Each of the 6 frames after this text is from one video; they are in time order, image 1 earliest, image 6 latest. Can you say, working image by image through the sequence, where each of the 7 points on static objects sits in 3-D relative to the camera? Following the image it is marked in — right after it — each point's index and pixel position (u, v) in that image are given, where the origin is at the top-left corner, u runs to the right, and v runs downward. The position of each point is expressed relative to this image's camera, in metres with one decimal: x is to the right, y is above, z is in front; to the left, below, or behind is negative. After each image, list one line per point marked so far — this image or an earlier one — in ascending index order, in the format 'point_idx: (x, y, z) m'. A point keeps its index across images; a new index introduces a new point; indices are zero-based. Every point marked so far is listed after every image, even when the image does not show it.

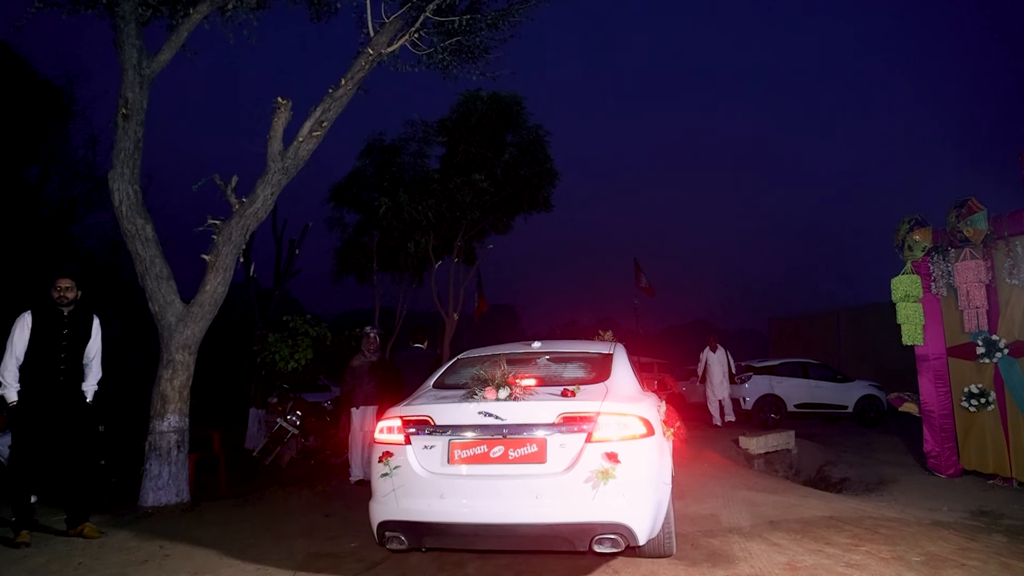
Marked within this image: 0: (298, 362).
0: (-2.7, -0.9, +9.4) m
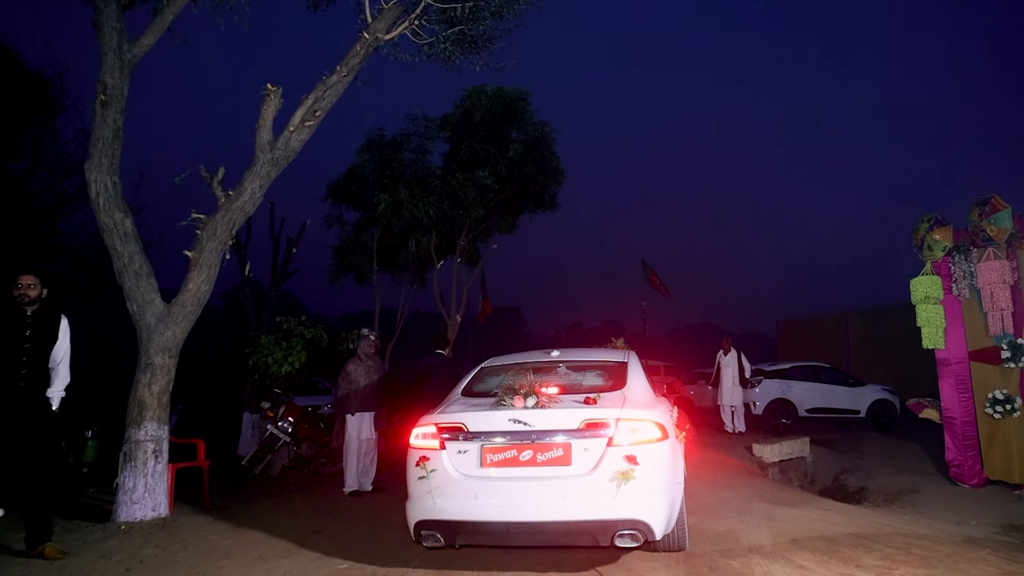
0: (-2.7, -0.9, +9.0) m
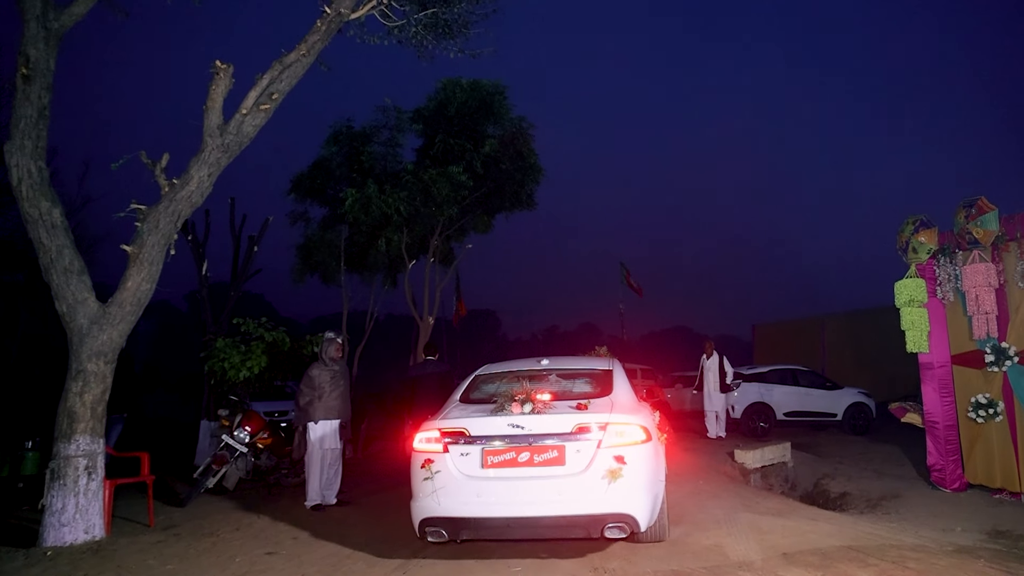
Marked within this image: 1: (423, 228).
0: (-3.0, -0.9, +8.5) m
1: (-1.6, +1.1, +12.6) m
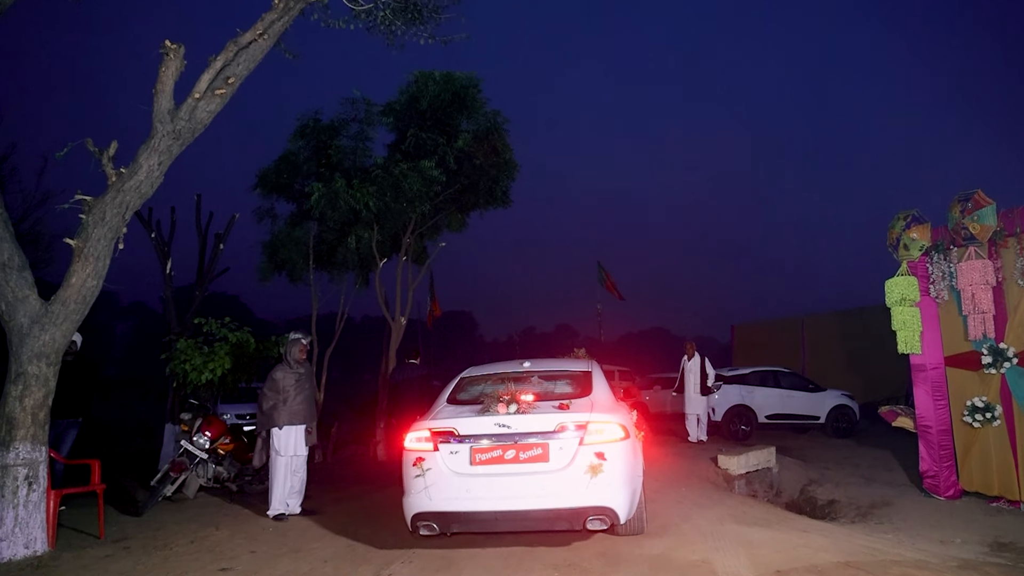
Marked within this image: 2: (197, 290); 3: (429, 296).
0: (-3.2, -0.9, +8.1) m
1: (-2.0, +1.1, +12.2) m
2: (-4.8, 0.0, +11.4) m
3: (-1.8, -0.2, +16.7) m
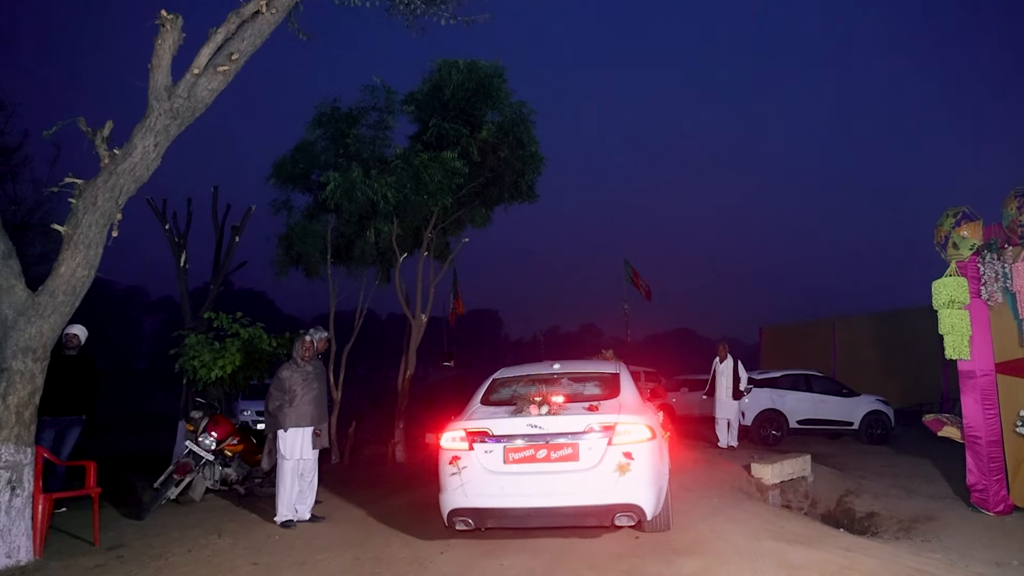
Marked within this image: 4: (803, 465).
0: (-3.0, -0.8, +7.8) m
1: (-1.6, +1.2, +11.8) m
2: (-4.4, +0.1, +11.2) m
3: (-1.3, -0.1, +16.4) m
4: (+3.7, -2.3, +9.7) m
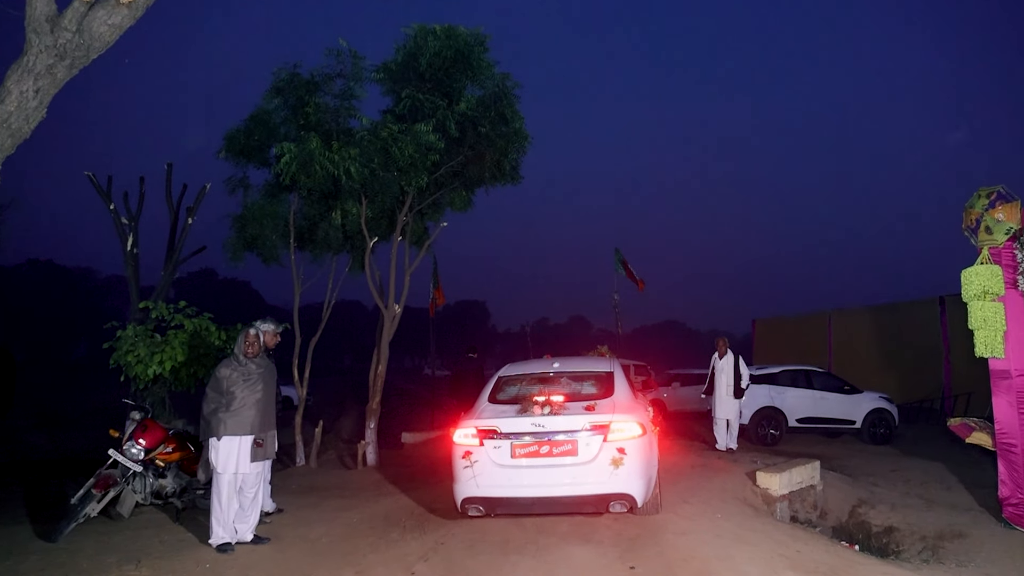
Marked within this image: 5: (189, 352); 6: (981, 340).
0: (-3.2, -0.7, +6.8) m
1: (-1.8, +1.3, +10.9) m
2: (-4.7, +0.2, +10.2) m
3: (-1.6, +0.1, +15.4) m
4: (+3.5, -2.1, +8.8) m
5: (-3.1, -0.6, +7.1) m
6: (+4.7, -0.5, +7.6) m
